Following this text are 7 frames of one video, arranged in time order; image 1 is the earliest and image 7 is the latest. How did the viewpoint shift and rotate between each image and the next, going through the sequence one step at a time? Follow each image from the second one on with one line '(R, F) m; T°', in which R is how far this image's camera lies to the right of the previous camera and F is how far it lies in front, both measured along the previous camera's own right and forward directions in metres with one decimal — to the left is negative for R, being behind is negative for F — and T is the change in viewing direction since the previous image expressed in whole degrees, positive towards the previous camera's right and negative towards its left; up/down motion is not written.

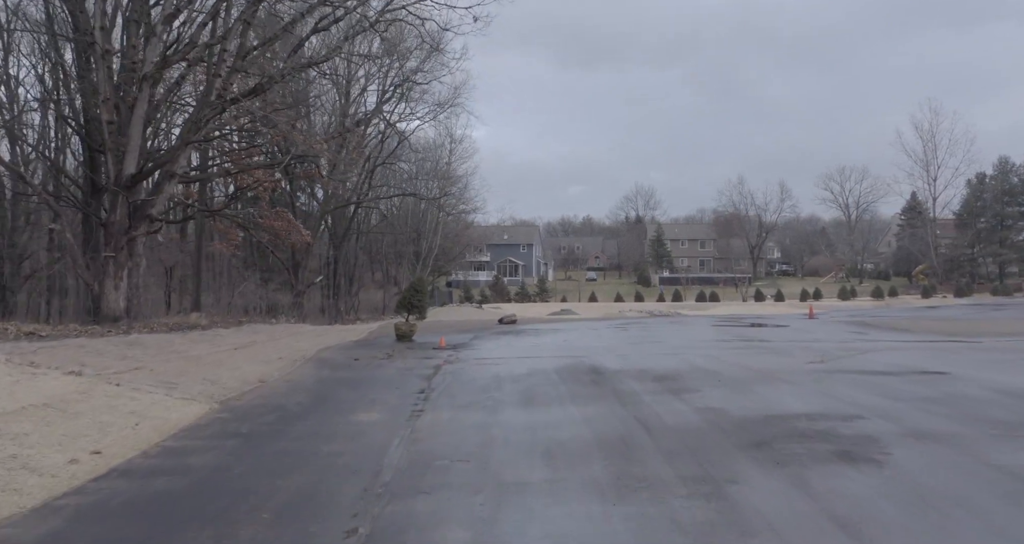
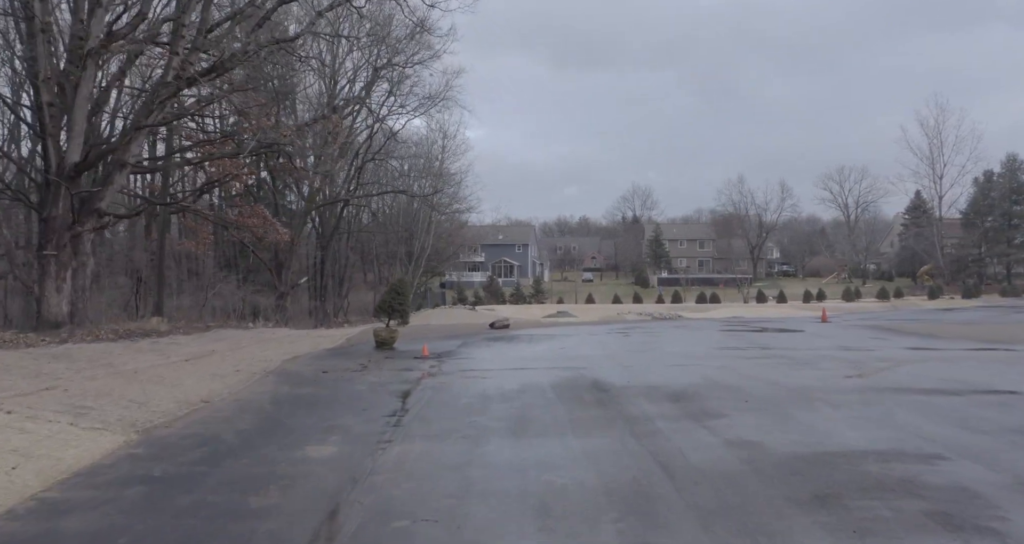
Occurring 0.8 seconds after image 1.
(+0.1, +1.7) m; 0°
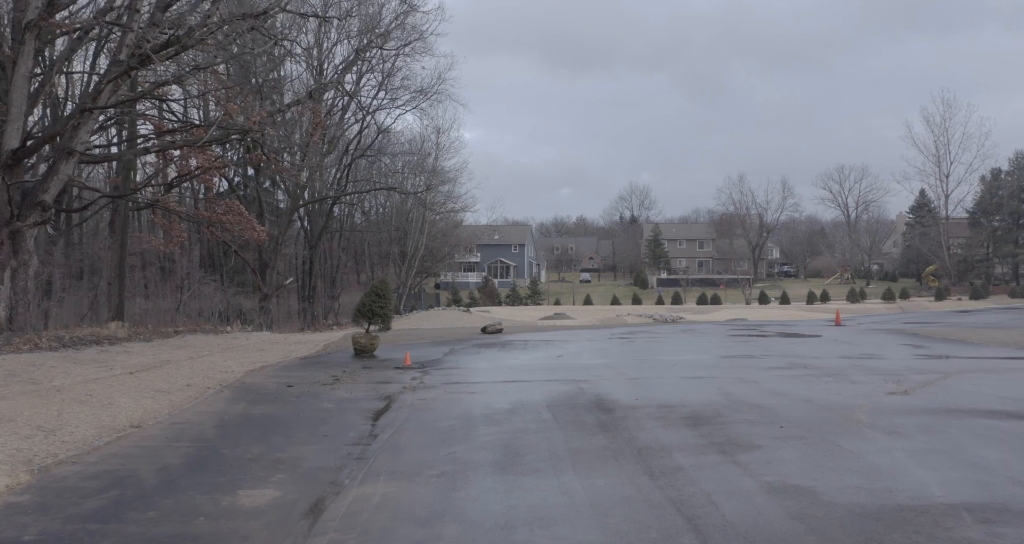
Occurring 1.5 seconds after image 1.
(+0.1, +1.5) m; 0°
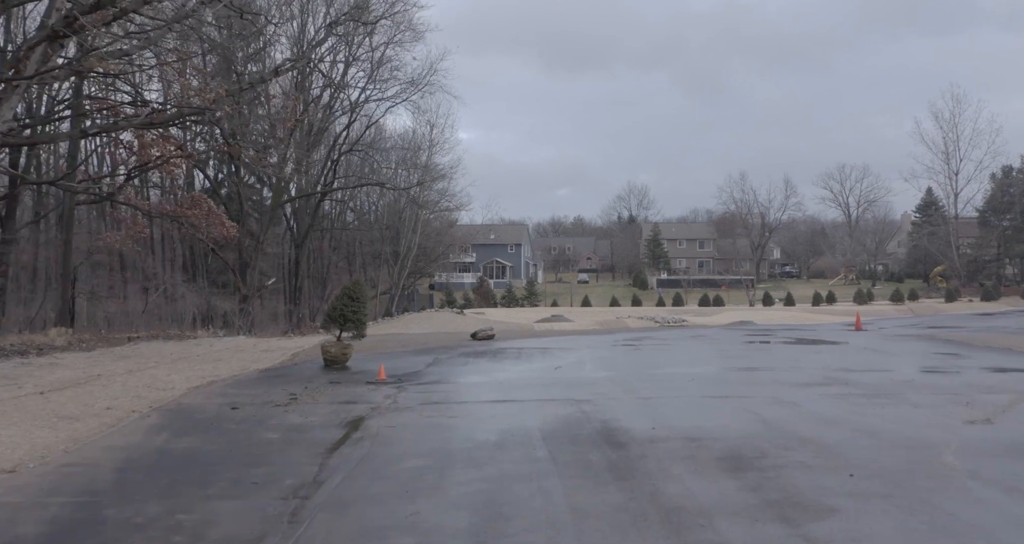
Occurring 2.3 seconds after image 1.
(+0.1, +1.8) m; 0°
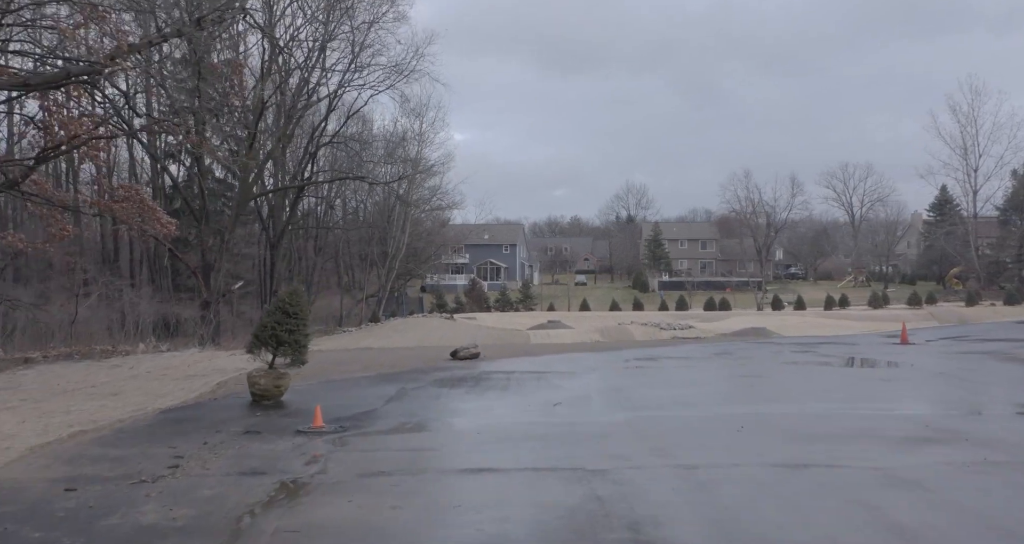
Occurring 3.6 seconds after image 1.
(+0.1, +3.1) m; 0°
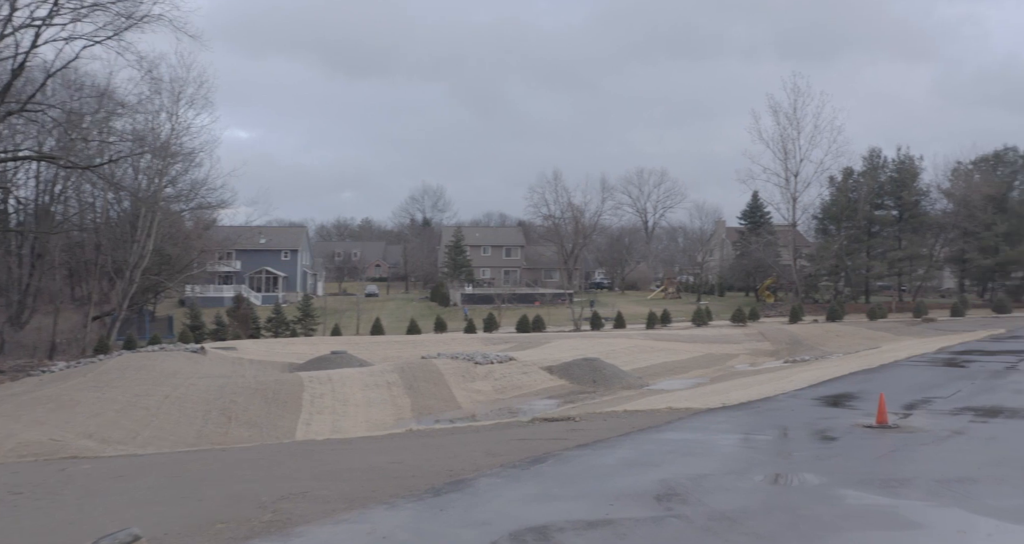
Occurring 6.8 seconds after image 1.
(+0.5, +8.3) m; +15°
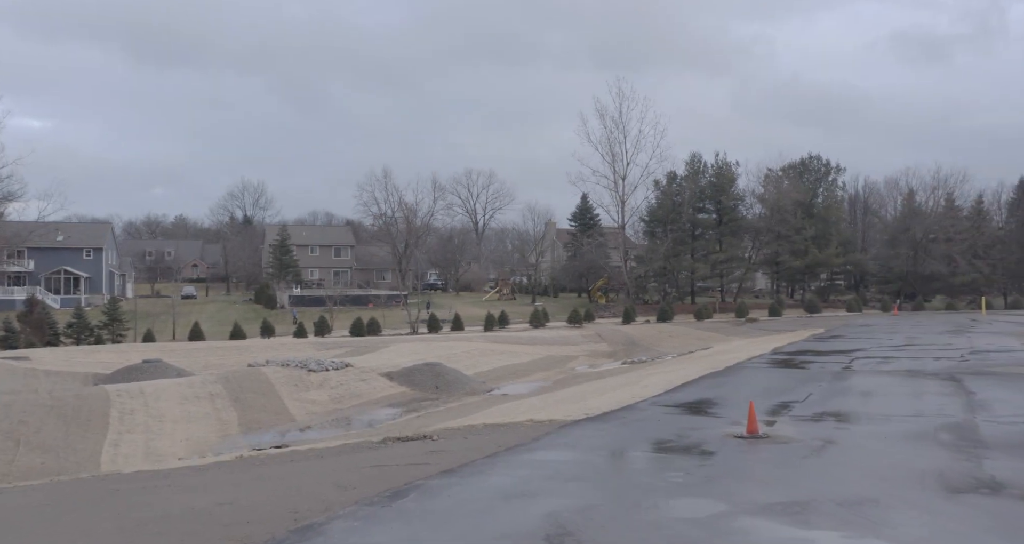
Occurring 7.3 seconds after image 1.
(-0.3, +1.3) m; +12°
